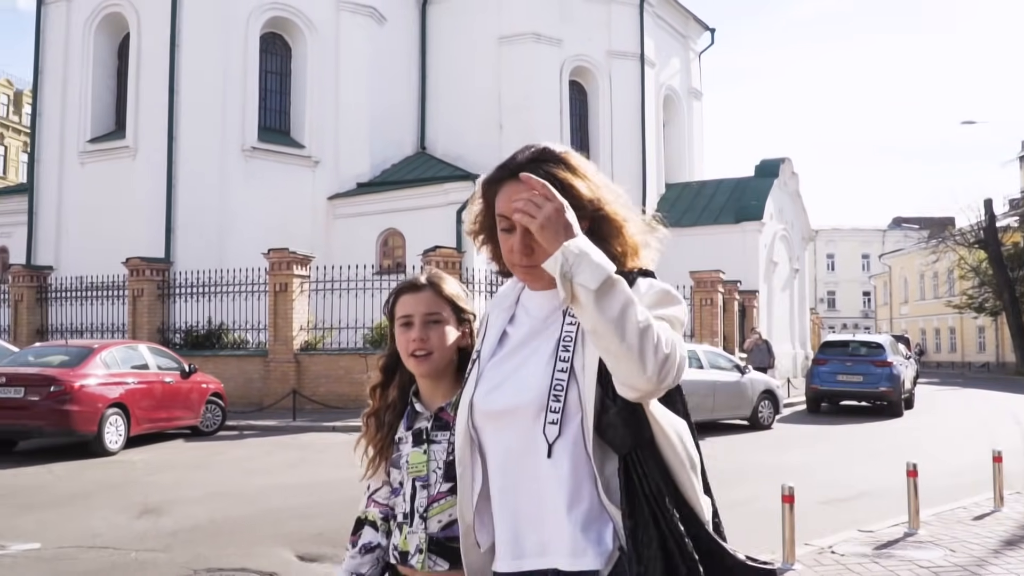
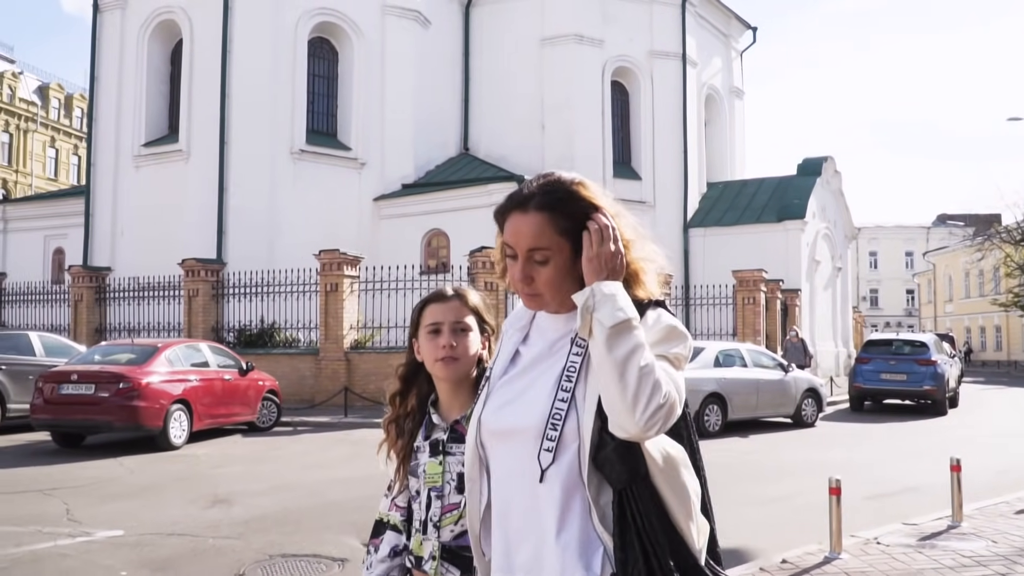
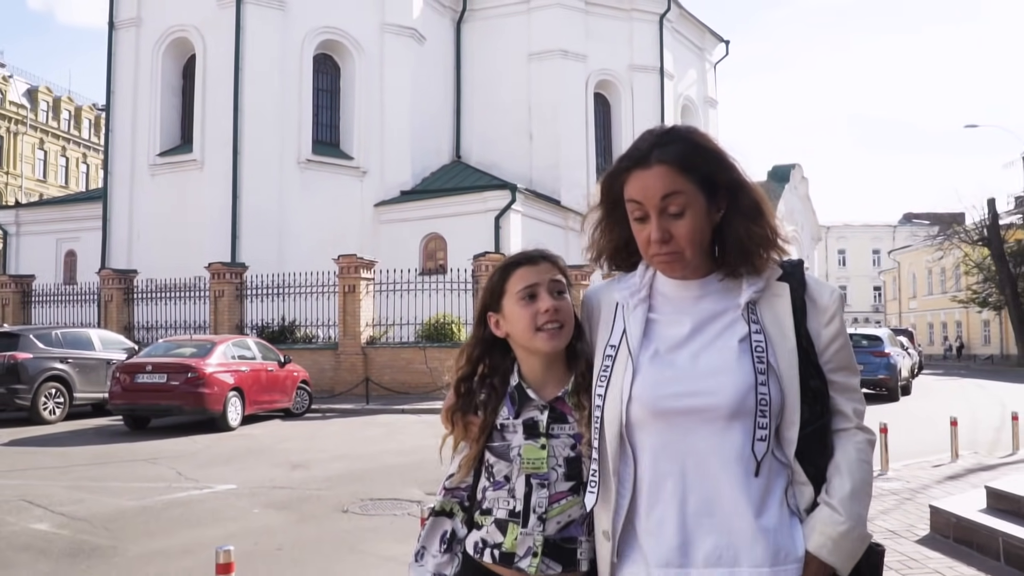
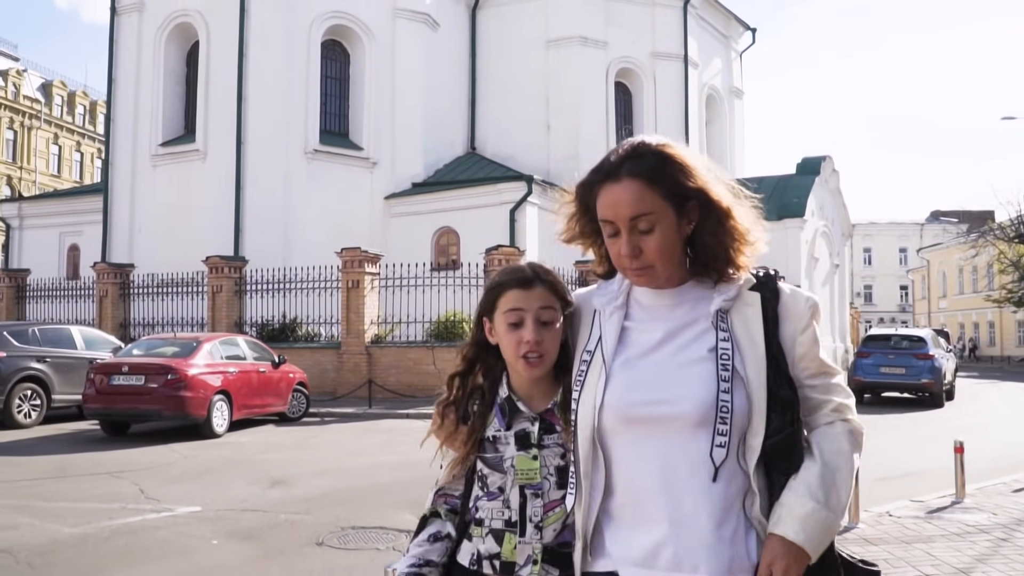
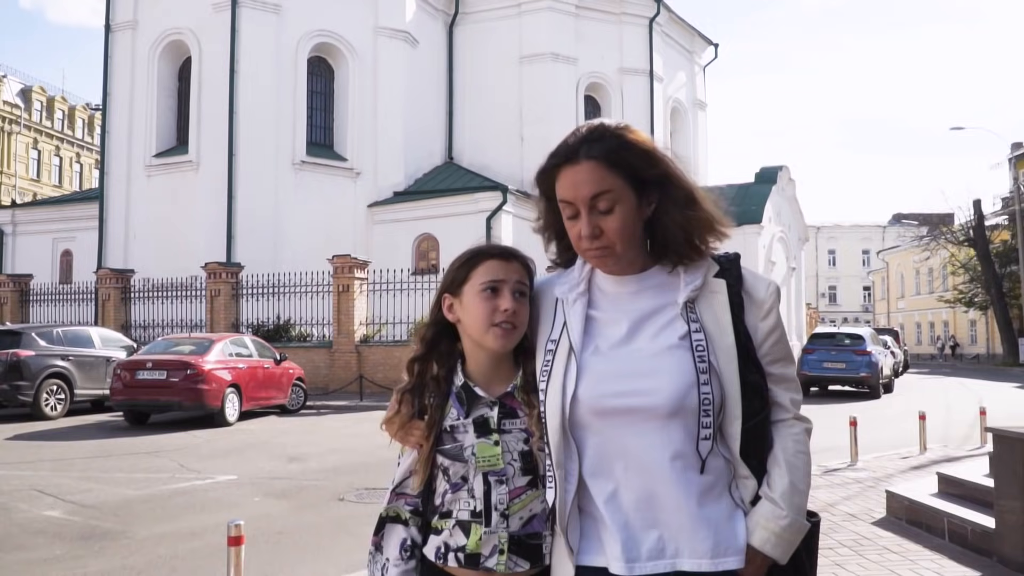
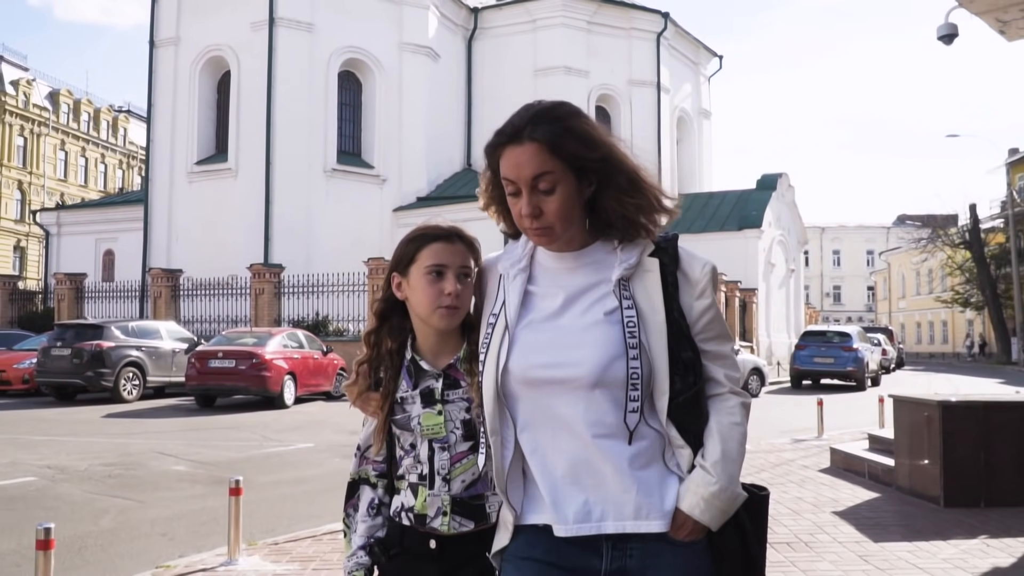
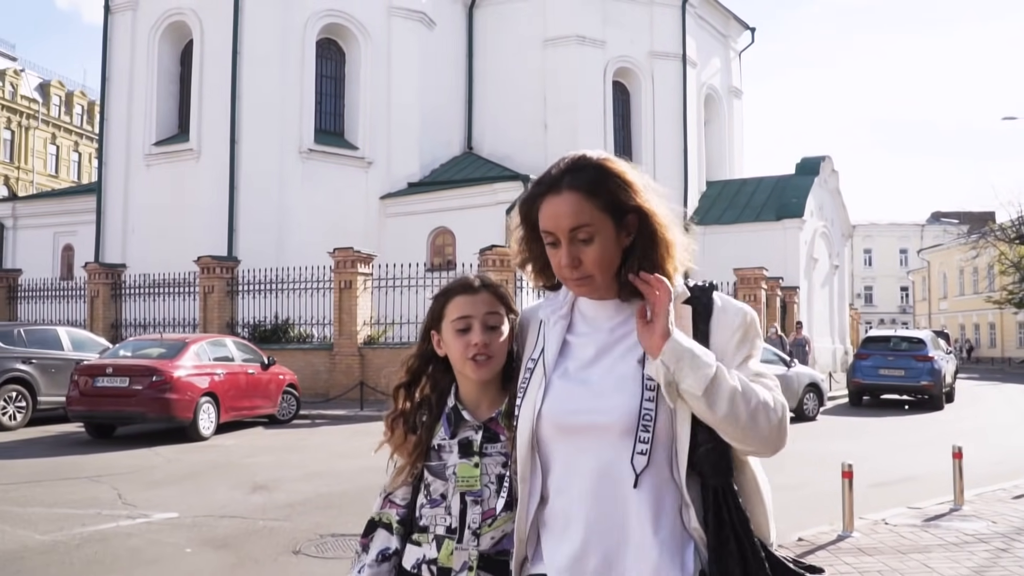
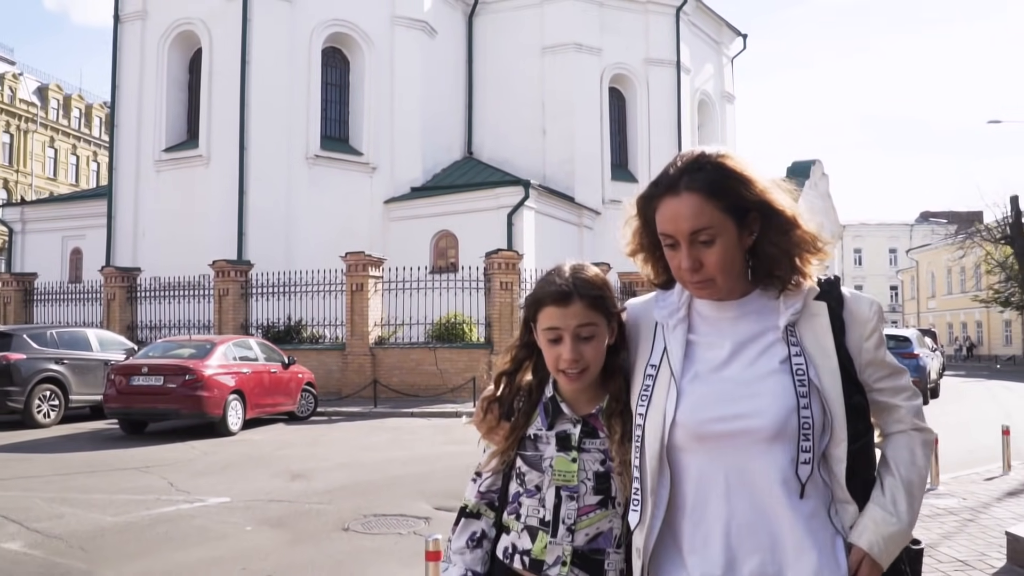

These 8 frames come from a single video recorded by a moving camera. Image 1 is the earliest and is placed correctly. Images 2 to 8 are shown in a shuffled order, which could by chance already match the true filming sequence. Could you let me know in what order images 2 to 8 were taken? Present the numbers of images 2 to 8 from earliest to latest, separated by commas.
2, 7, 4, 8, 3, 5, 6
